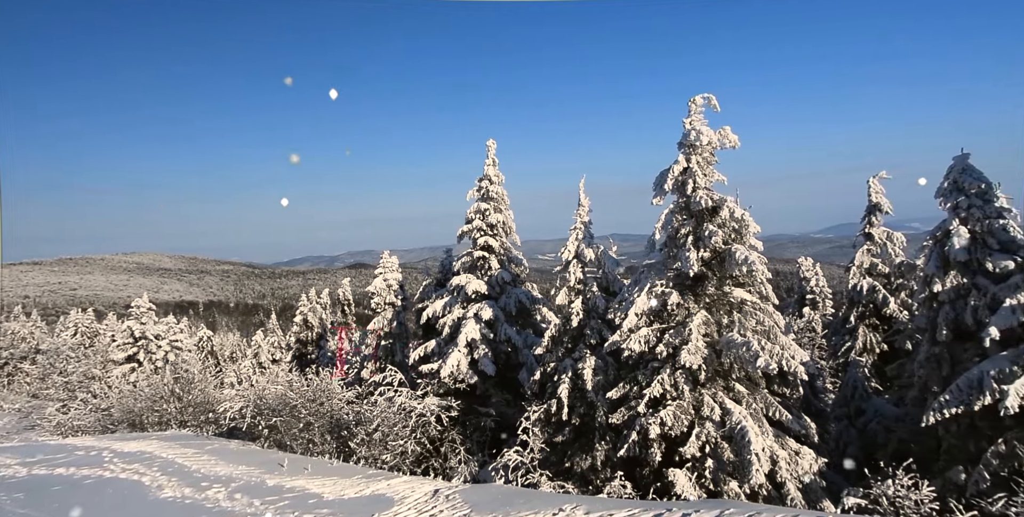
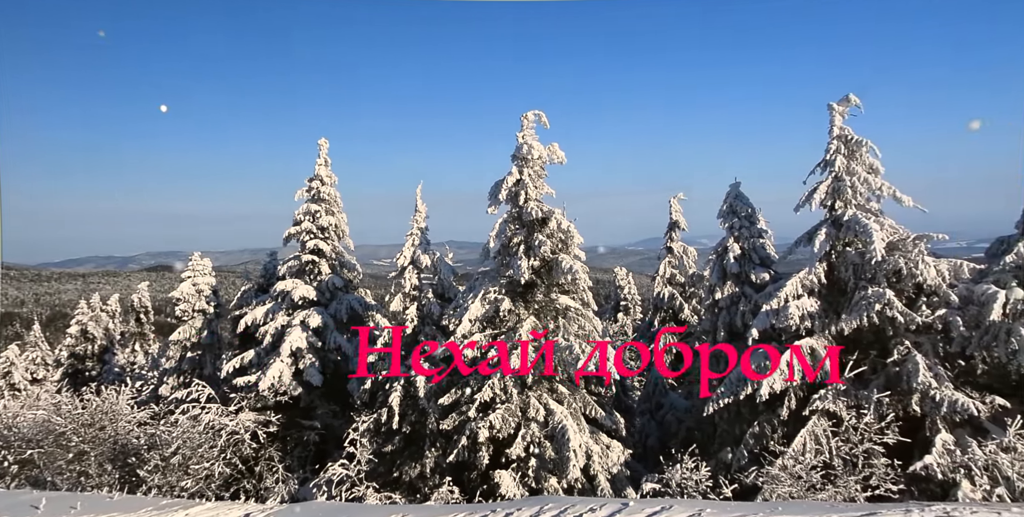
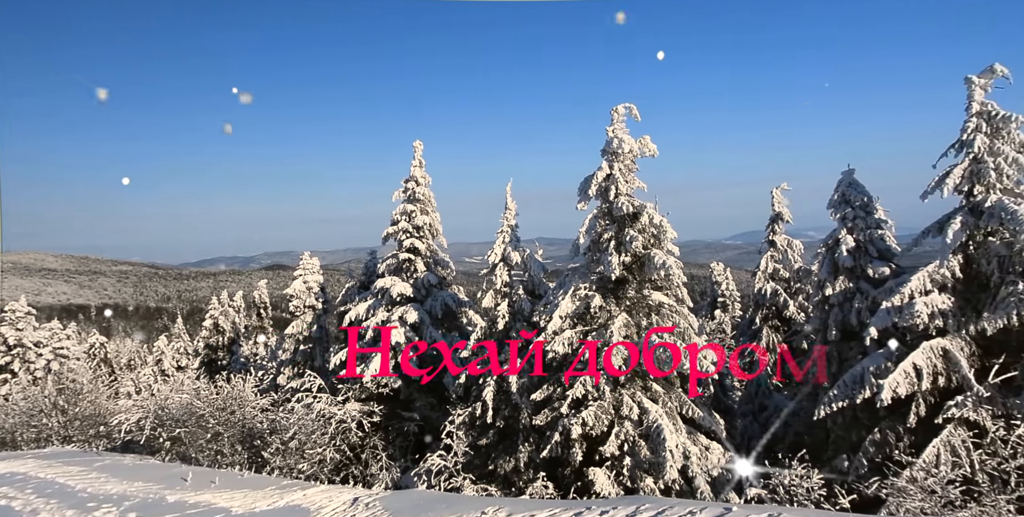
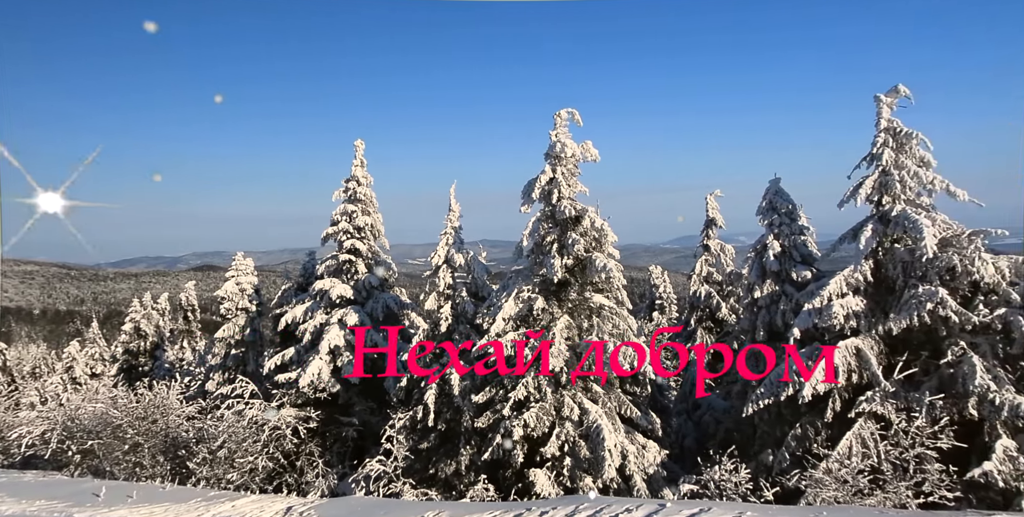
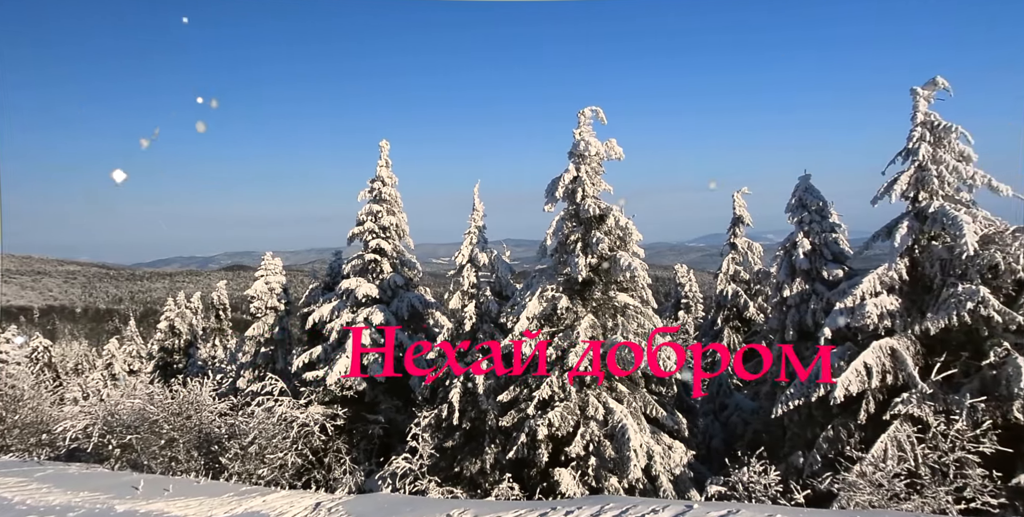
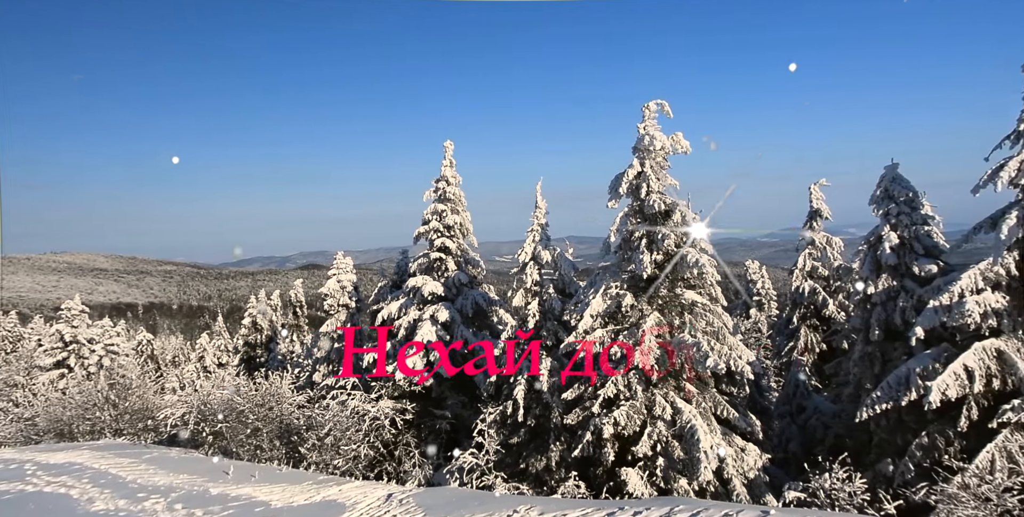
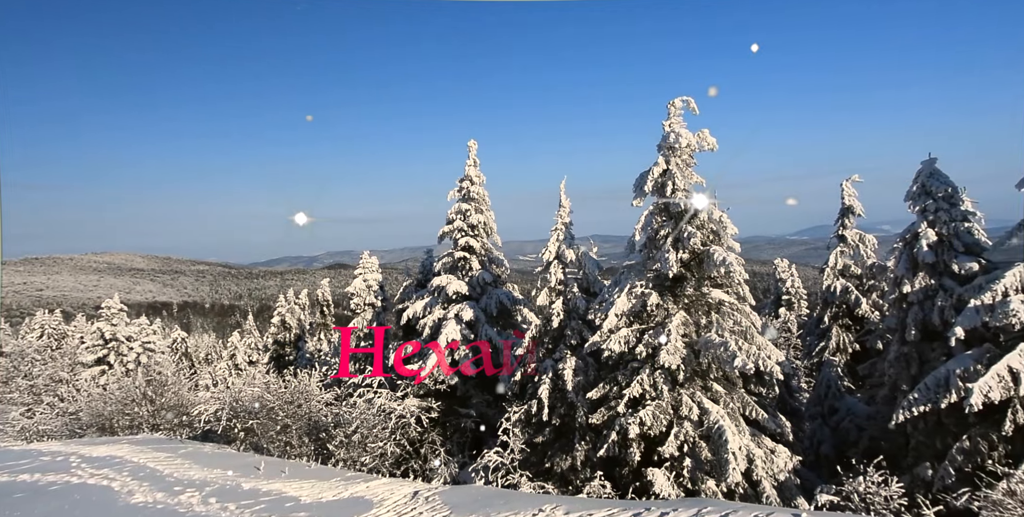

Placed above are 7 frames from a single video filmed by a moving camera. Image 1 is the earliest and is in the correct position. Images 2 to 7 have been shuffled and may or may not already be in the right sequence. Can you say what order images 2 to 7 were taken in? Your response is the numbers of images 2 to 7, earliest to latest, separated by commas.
7, 6, 3, 5, 4, 2
